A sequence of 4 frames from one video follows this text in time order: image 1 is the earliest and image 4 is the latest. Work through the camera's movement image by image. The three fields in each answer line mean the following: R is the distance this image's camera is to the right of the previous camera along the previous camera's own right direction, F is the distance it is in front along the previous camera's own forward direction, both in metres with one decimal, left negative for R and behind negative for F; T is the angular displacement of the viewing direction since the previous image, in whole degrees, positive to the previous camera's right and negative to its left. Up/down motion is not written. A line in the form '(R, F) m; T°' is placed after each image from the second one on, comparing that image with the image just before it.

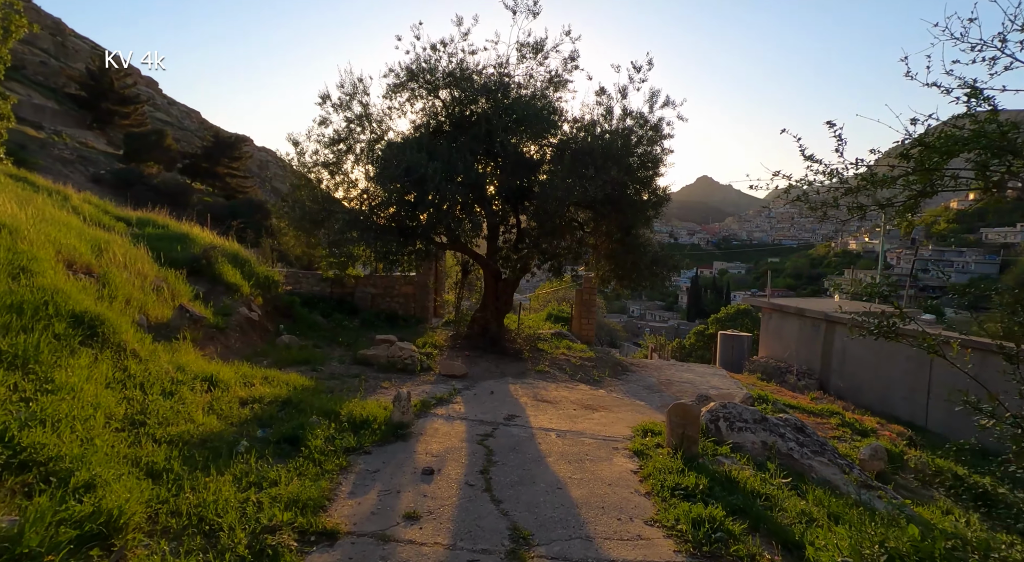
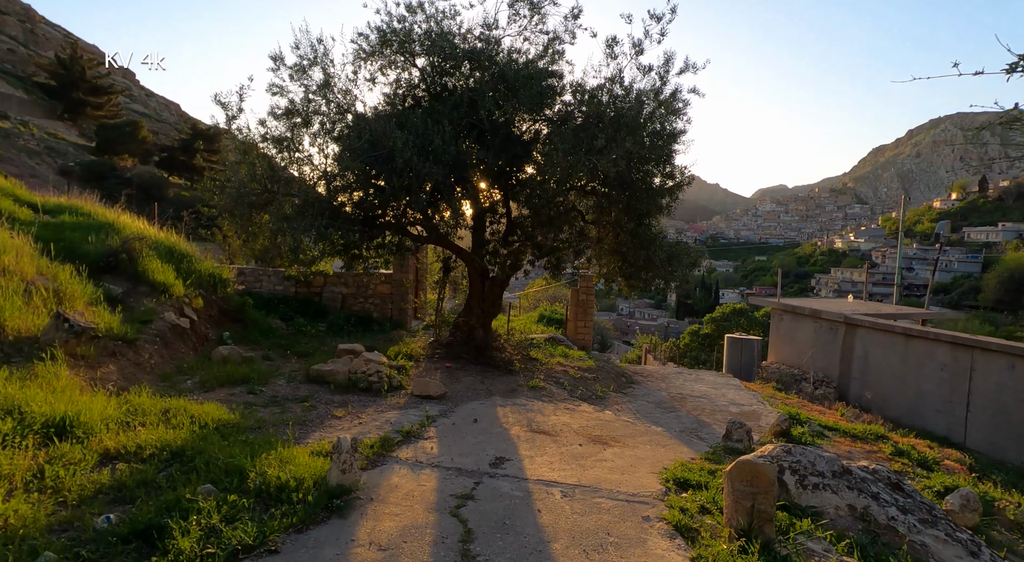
(0.0, +1.5) m; +1°
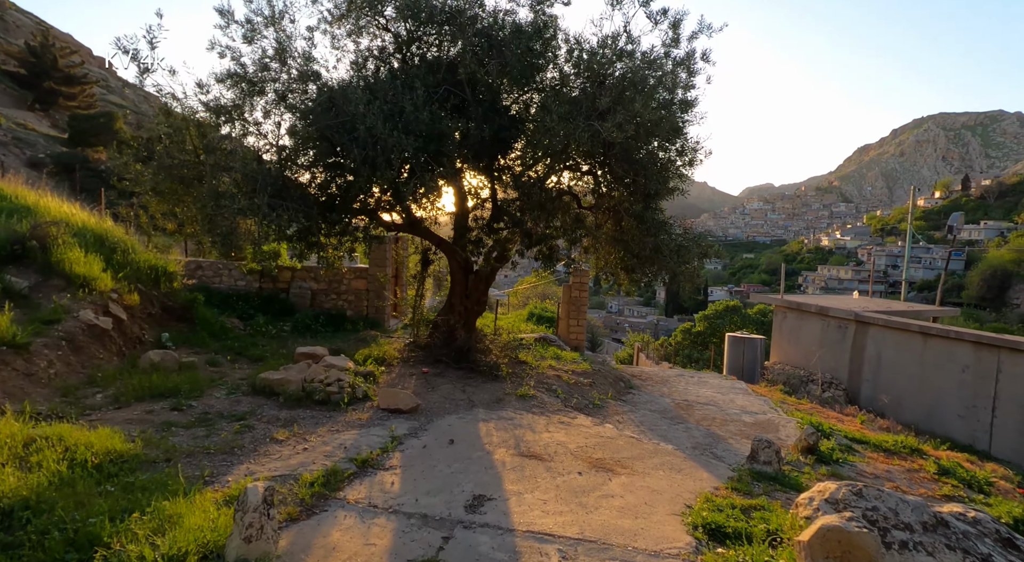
(0.0, +1.0) m; +1°
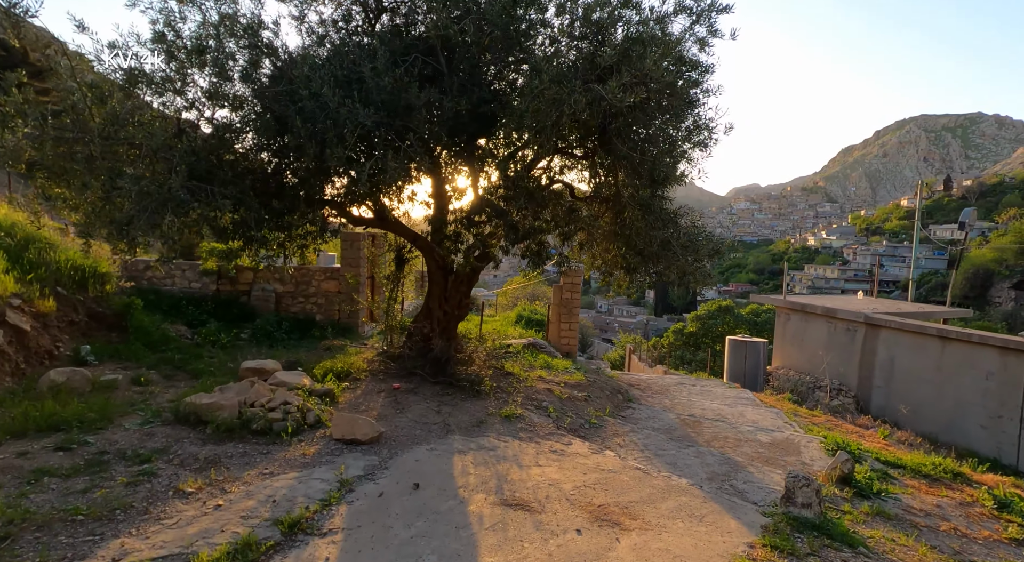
(+0.1, +1.0) m; +1°
